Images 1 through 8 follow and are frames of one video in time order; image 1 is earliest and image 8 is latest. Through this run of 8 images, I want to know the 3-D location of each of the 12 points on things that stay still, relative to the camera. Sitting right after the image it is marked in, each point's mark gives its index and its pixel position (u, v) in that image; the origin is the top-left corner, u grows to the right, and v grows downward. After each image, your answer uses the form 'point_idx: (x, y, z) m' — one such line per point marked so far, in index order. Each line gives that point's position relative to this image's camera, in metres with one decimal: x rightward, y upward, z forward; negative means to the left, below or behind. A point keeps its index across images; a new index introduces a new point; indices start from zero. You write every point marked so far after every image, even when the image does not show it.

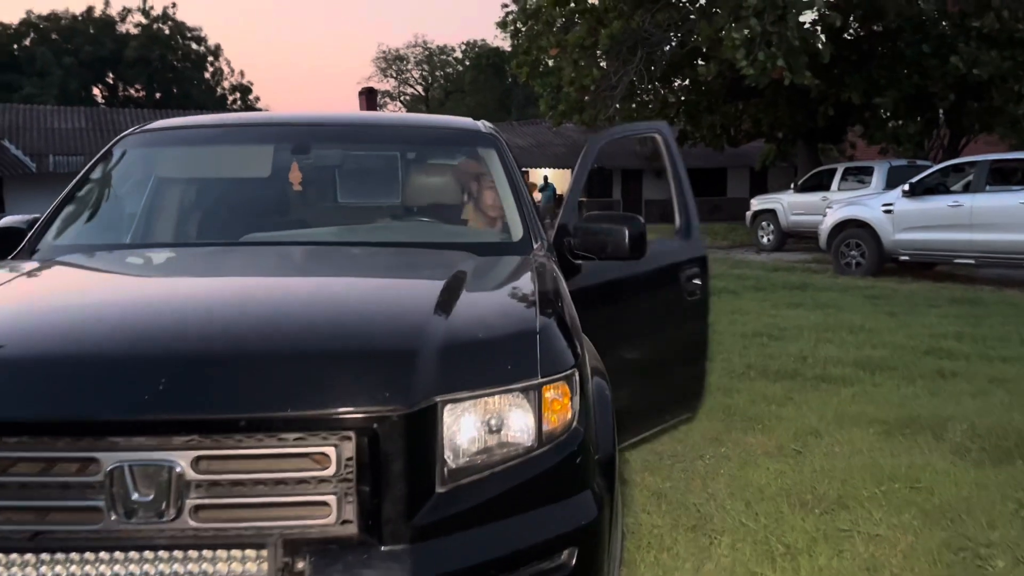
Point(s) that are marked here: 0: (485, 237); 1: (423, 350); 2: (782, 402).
0: (-0.1, +0.2, +3.6) m
1: (-0.2, -0.2, +2.1) m
2: (+1.9, -0.8, +6.0) m
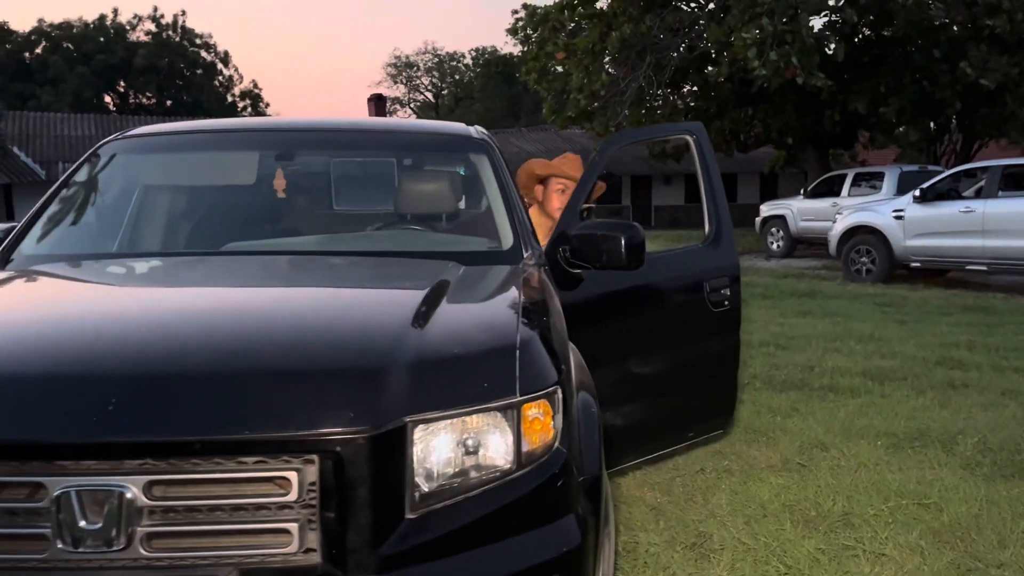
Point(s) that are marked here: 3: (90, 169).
0: (-0.2, +0.2, +3.5) m
1: (-0.3, -0.2, +2.0) m
2: (+1.9, -0.8, +5.9) m
3: (-1.9, +0.5, +4.0) m
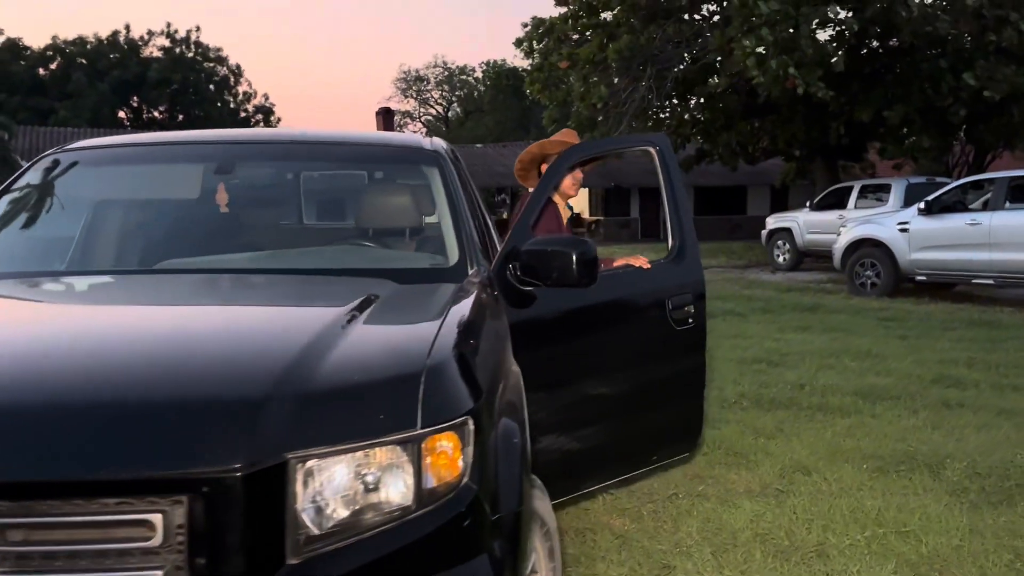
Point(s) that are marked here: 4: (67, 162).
0: (-0.4, +0.1, +3.3) m
1: (-0.5, -0.2, +1.9) m
2: (+1.7, -1.0, +5.7) m
3: (-2.1, +0.5, +3.9) m
4: (-2.1, +0.5, +3.9) m
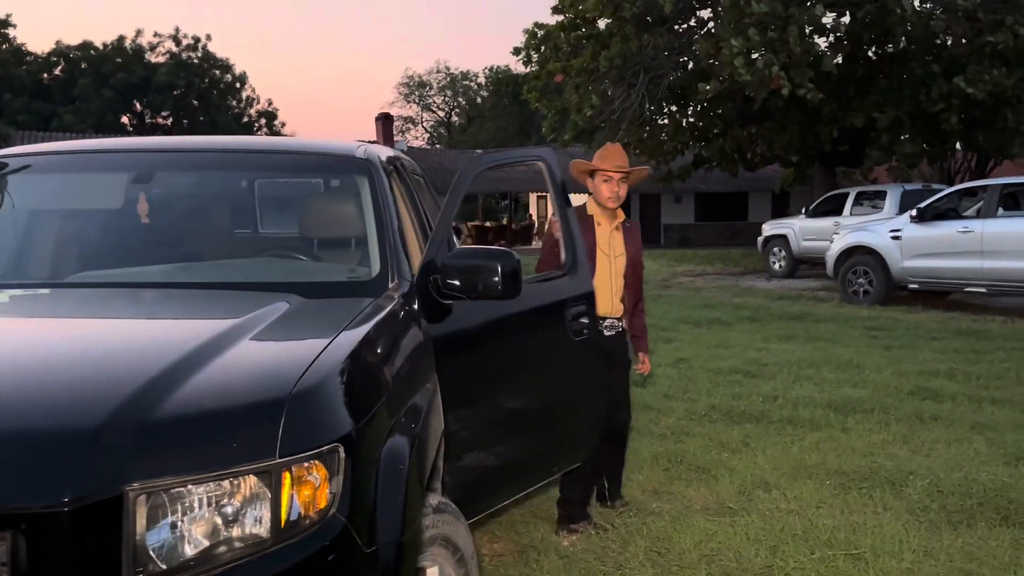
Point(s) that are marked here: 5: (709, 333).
0: (-0.6, +0.1, +3.2) m
1: (-0.8, -0.3, +1.8) m
2: (+1.5, -1.0, +5.6) m
3: (-2.4, +0.4, +3.8) m
4: (-2.3, +0.5, +3.8) m
5: (+2.4, -0.5, +10.4) m
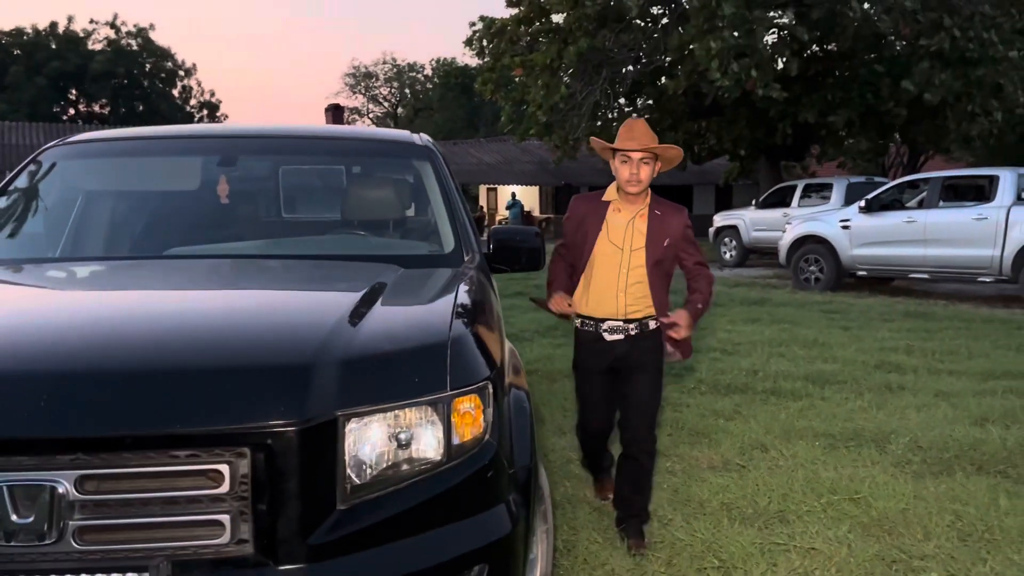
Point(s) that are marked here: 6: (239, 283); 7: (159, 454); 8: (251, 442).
0: (-0.4, +0.2, +3.6) m
1: (-0.5, -0.2, +2.1) m
2: (+1.5, -0.9, +6.0) m
3: (-2.2, +0.5, +4.0) m
4: (-2.1, +0.6, +4.0) m
5: (+2.1, -0.4, +10.9) m
6: (-1.0, 0.0, +3.0) m
7: (-0.8, -0.4, +1.9) m
8: (-0.6, -0.3, +1.9) m
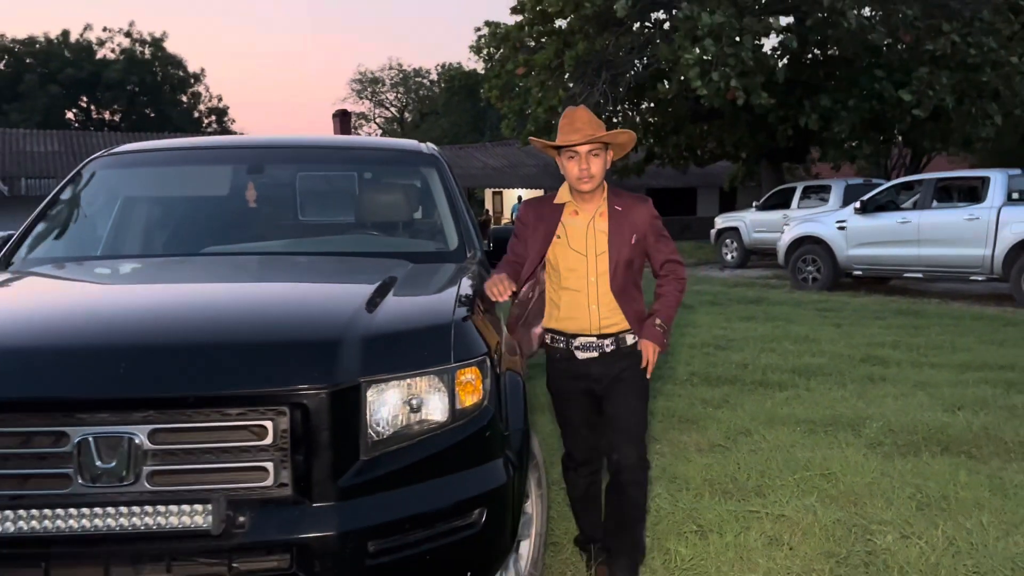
0: (-0.4, +0.2, +4.0) m
1: (-0.5, -0.1, +2.5) m
2: (+1.5, -0.9, +6.4) m
3: (-2.2, +0.5, +4.4) m
4: (-2.1, +0.6, +4.5) m
5: (+2.2, -0.3, +11.3) m
6: (-1.0, 0.0, +3.4) m
7: (-0.8, -0.3, +2.3) m
8: (-0.6, -0.3, +2.4) m
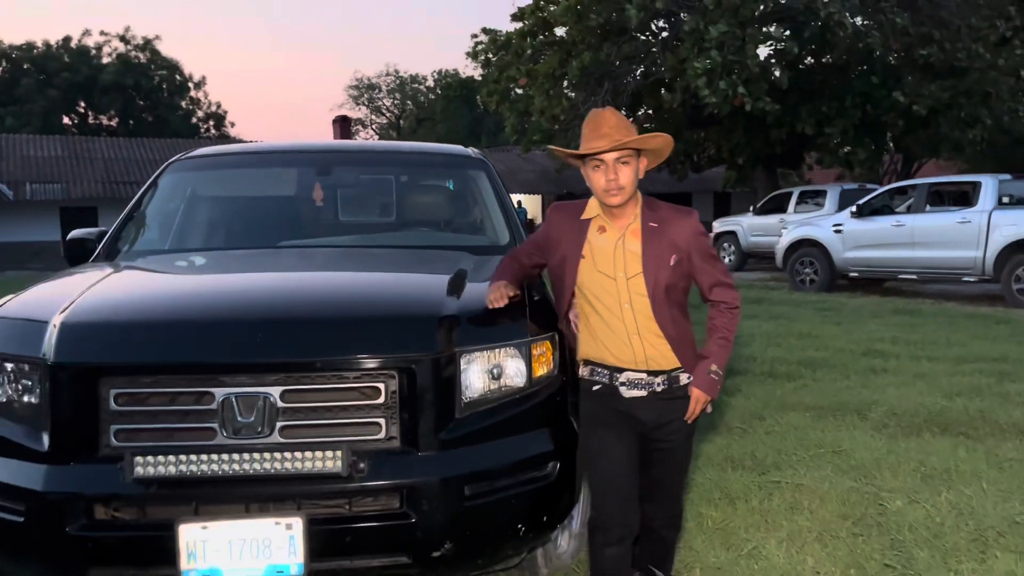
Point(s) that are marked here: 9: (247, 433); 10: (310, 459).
0: (-0.2, +0.2, +4.4) m
1: (-0.2, -0.1, +2.9) m
2: (+1.7, -0.8, +6.9) m
3: (-2.0, +0.6, +4.8) m
4: (-1.9, +0.6, +4.9) m
5: (+2.3, -0.3, +11.8) m
6: (-0.7, +0.1, +3.8) m
7: (-0.6, -0.3, +2.7) m
8: (-0.4, -0.3, +2.8) m
9: (-0.8, -0.5, +2.7) m
10: (-0.6, -0.5, +2.7) m
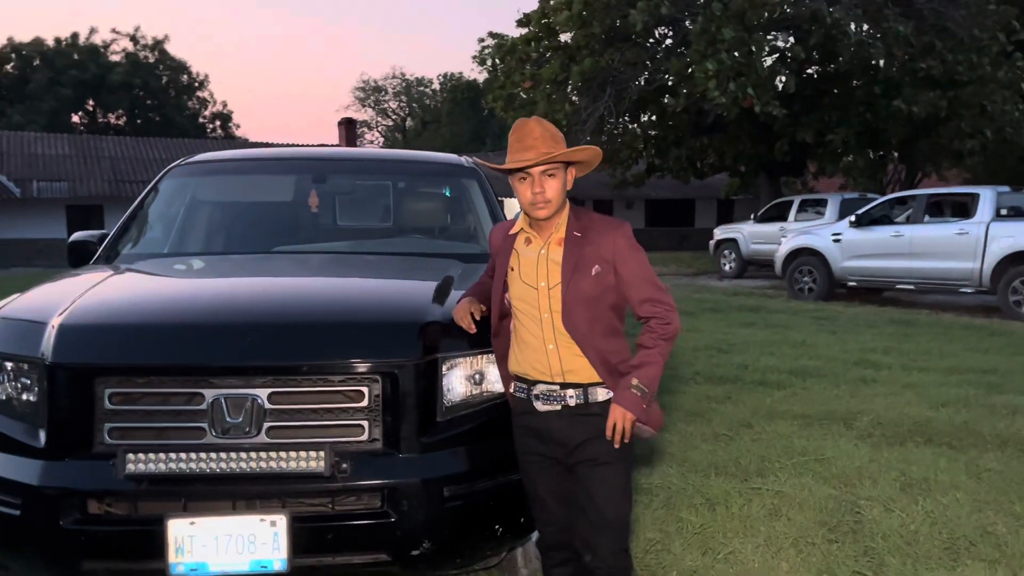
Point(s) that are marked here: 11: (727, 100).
0: (-0.2, +0.2, +4.5) m
1: (-0.3, -0.1, +3.0) m
2: (+1.7, -0.9, +7.0) m
3: (-2.0, +0.6, +4.9) m
4: (-2.0, +0.6, +5.0) m
5: (+2.3, -0.4, +11.9) m
6: (-0.8, +0.1, +3.9) m
7: (-0.6, -0.3, +2.8) m
8: (-0.4, -0.3, +2.9) m
9: (-0.9, -0.5, +2.8) m
10: (-0.7, -0.6, +2.8) m
11: (+4.4, +3.9, +18.3) m
